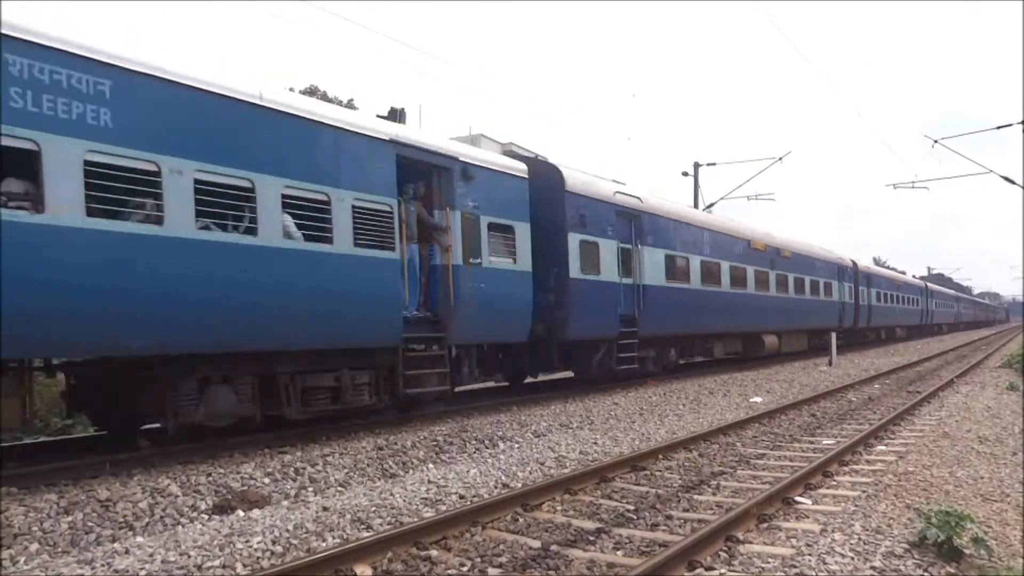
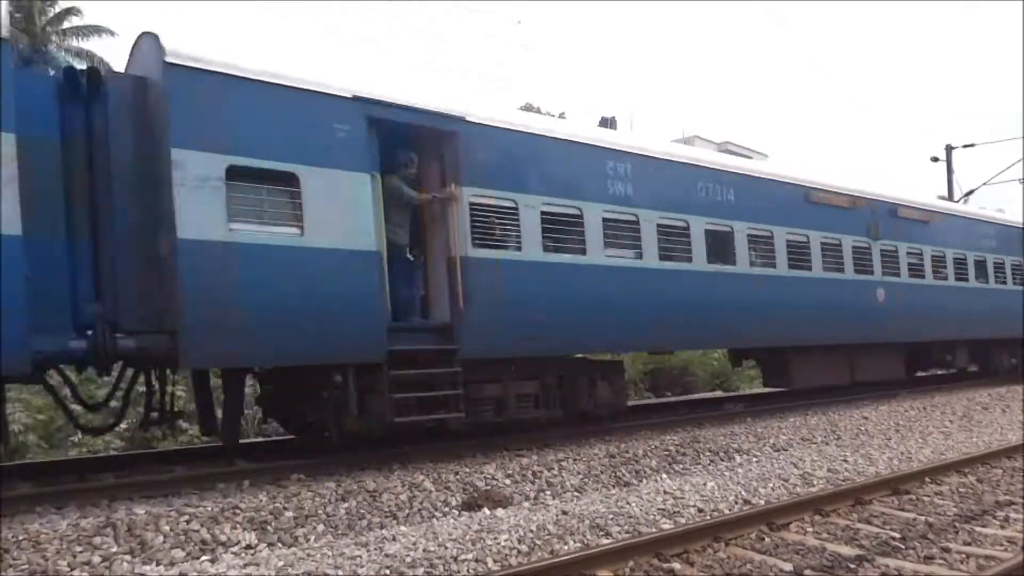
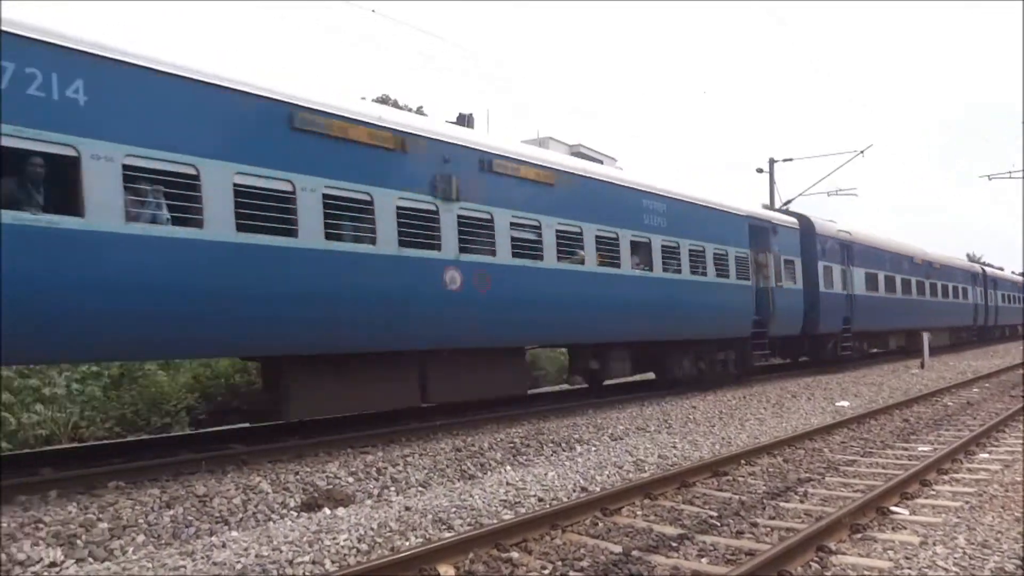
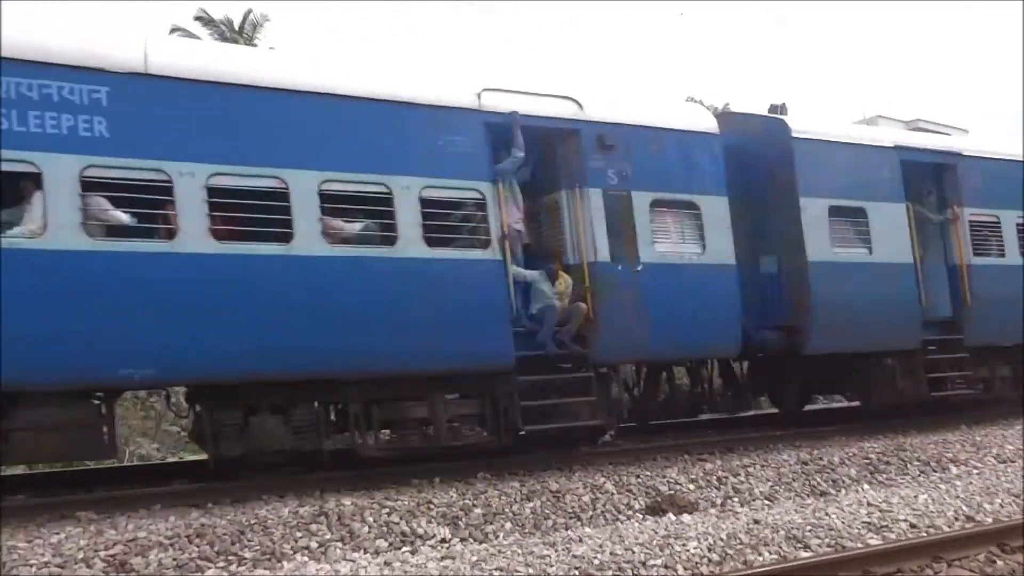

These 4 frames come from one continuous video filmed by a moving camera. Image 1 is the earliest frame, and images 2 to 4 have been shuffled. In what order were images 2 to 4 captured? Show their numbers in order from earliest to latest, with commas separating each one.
3, 2, 4
